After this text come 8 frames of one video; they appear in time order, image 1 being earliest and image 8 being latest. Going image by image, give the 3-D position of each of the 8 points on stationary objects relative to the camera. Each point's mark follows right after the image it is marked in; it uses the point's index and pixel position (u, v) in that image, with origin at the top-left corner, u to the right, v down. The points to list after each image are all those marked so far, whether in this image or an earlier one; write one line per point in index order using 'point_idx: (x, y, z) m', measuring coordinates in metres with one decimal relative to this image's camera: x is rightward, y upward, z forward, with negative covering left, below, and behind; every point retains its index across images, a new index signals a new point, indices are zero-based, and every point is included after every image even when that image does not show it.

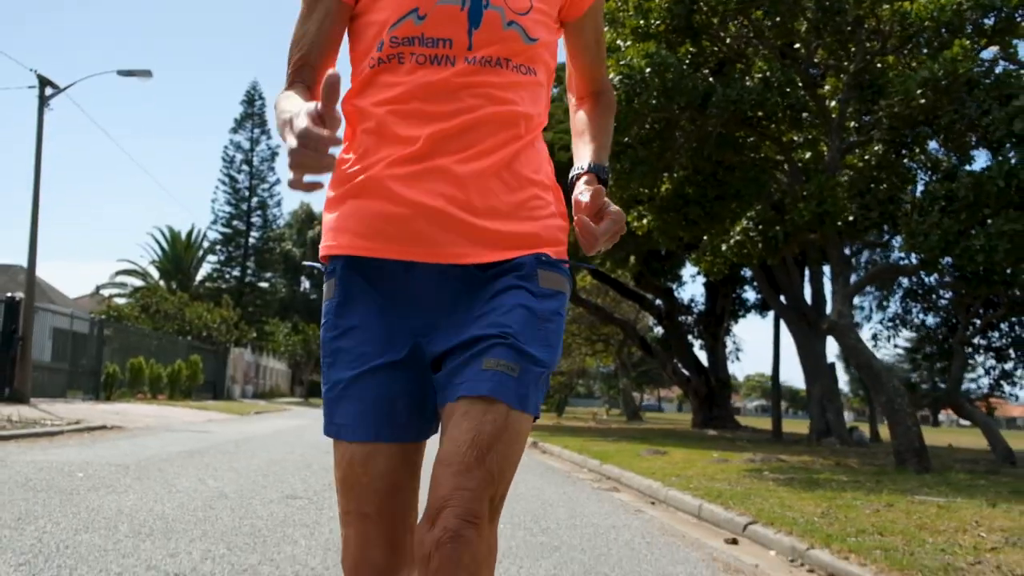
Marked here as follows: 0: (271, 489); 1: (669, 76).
0: (-2.2, -1.8, +8.6) m
1: (+2.1, +2.9, +13.1) m
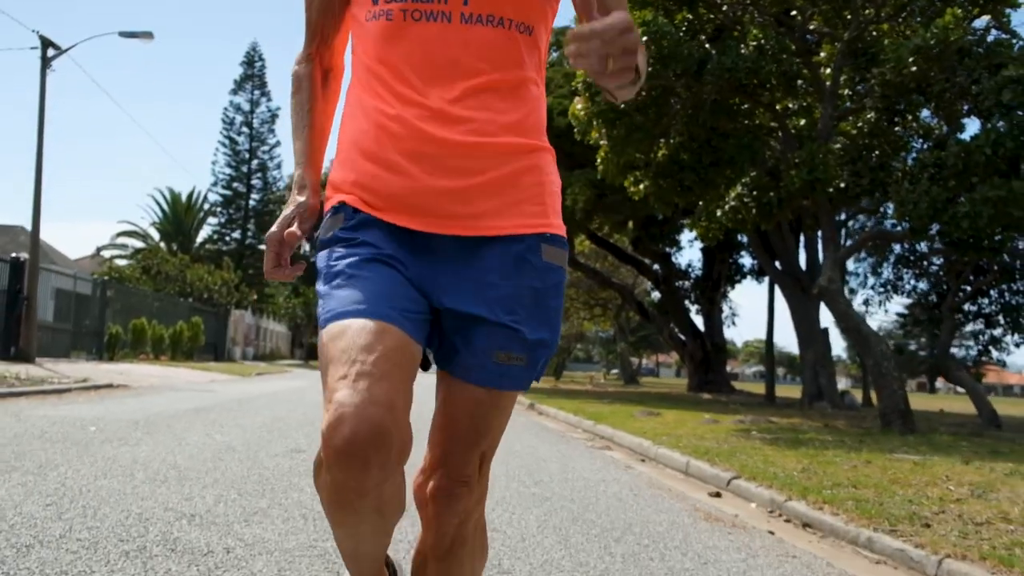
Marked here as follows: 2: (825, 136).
0: (-2.2, -1.5, +9.0) m
1: (+2.1, +3.4, +13.3) m
2: (+4.4, +2.2, +13.5) m
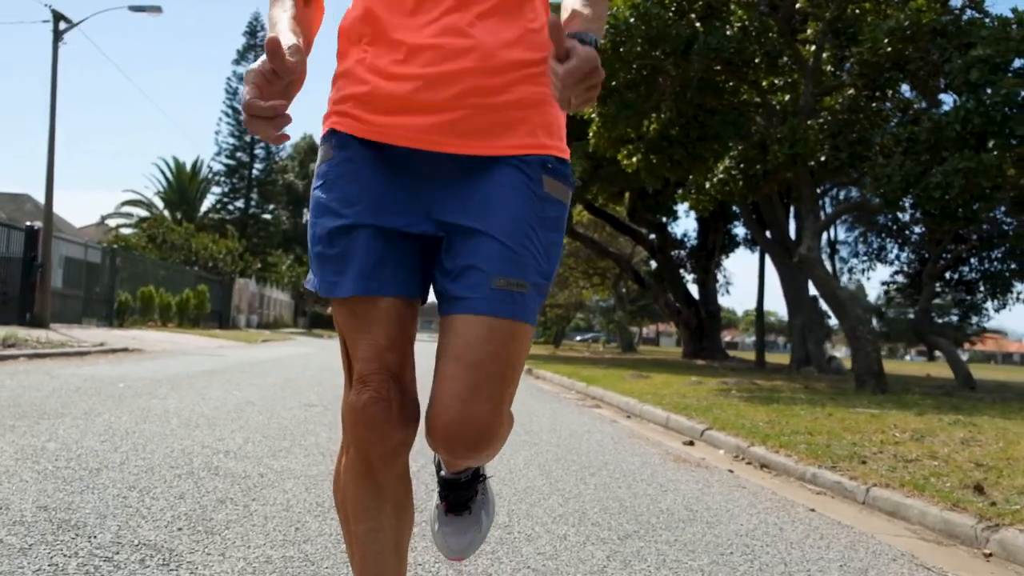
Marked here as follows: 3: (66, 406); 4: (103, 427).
0: (-2.3, -1.1, +9.8) m
1: (+2.1, +3.8, +14.0) m
2: (+4.4, +2.6, +14.2) m
3: (-3.5, -0.9, +7.4) m
4: (-2.7, -0.9, +6.4) m
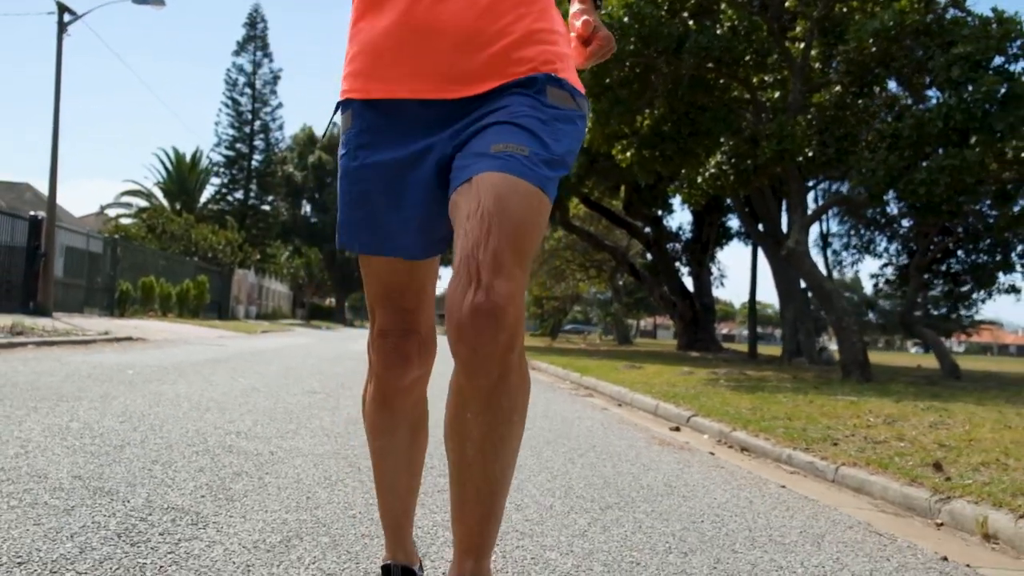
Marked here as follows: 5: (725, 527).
0: (-2.3, -1.0, +10.2) m
1: (+2.0, +3.9, +14.3) m
2: (+4.3, +2.7, +14.6) m
3: (-3.5, -0.8, +7.8) m
4: (-2.7, -0.8, +6.7) m
5: (+0.9, -1.0, +4.2) m
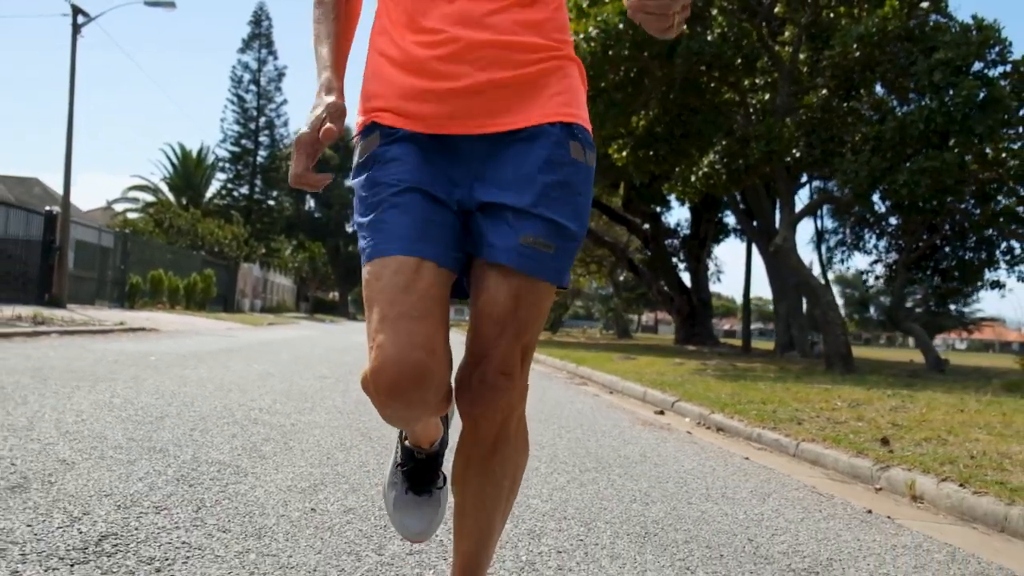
0: (-2.3, -0.9, +10.8) m
1: (+2.0, +4.0, +15.0) m
2: (+4.3, +2.8, +15.2) m
3: (-3.6, -0.8, +8.5) m
4: (-2.8, -0.8, +7.4) m
5: (+0.9, -1.0, +4.8) m
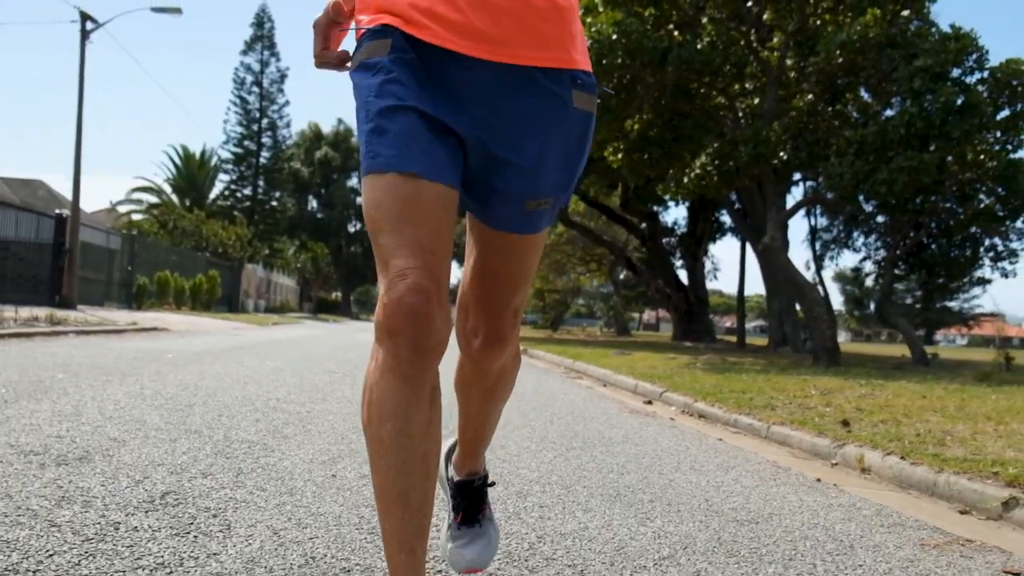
0: (-2.4, -0.9, +11.5) m
1: (+2.0, +4.1, +15.6) m
2: (+4.3, +2.9, +15.8) m
3: (-3.6, -0.8, +9.1) m
4: (-2.8, -0.8, +8.0) m
5: (+0.8, -1.0, +5.5) m
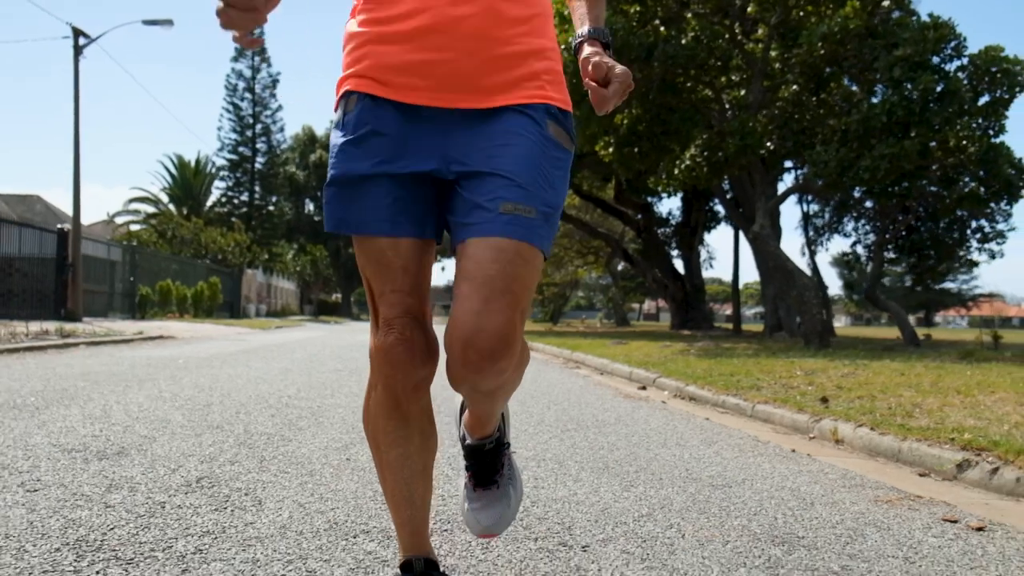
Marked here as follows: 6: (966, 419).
0: (-2.4, -1.0, +11.9) m
1: (+1.8, +4.2, +16.0) m
2: (+4.1, +3.1, +16.2) m
3: (-3.6, -0.9, +9.6) m
4: (-2.8, -0.8, +8.5) m
5: (+0.8, -0.9, +5.9) m
6: (+2.7, -0.8, +5.7) m
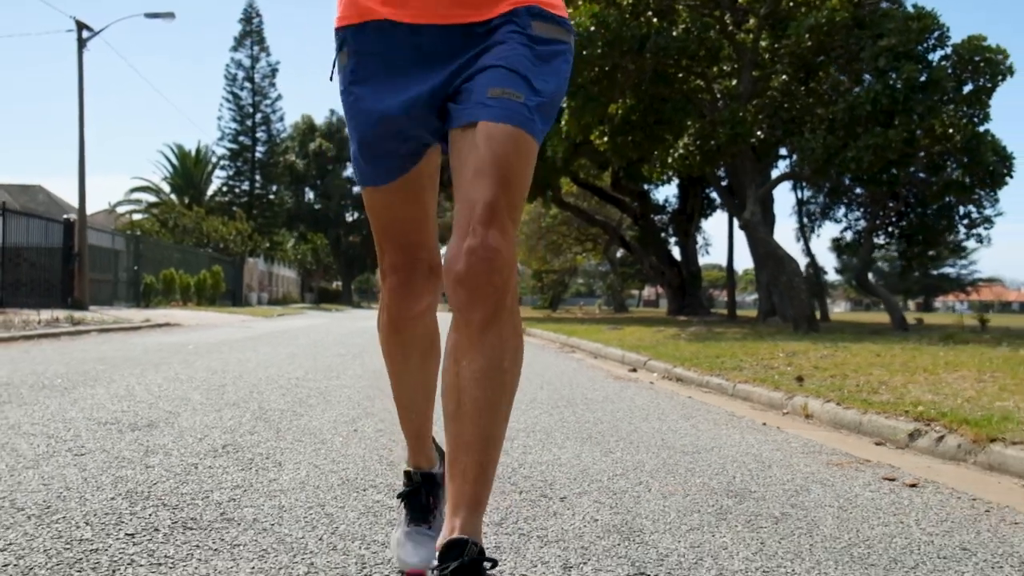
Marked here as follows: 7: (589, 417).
0: (-2.4, -0.8, +12.4) m
1: (+1.7, +4.4, +16.4) m
2: (+4.1, +3.3, +16.6) m
3: (-3.7, -0.7, +10.0) m
4: (-2.9, -0.7, +8.9) m
5: (+0.8, -0.8, +6.4) m
6: (+2.7, -0.7, +6.2) m
7: (+0.5, -0.8, +6.1) m
